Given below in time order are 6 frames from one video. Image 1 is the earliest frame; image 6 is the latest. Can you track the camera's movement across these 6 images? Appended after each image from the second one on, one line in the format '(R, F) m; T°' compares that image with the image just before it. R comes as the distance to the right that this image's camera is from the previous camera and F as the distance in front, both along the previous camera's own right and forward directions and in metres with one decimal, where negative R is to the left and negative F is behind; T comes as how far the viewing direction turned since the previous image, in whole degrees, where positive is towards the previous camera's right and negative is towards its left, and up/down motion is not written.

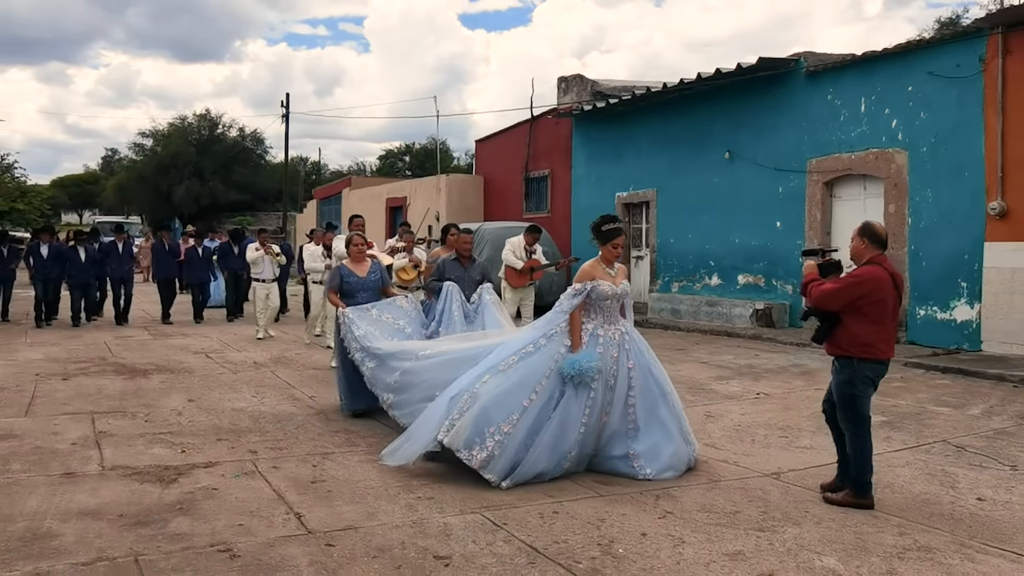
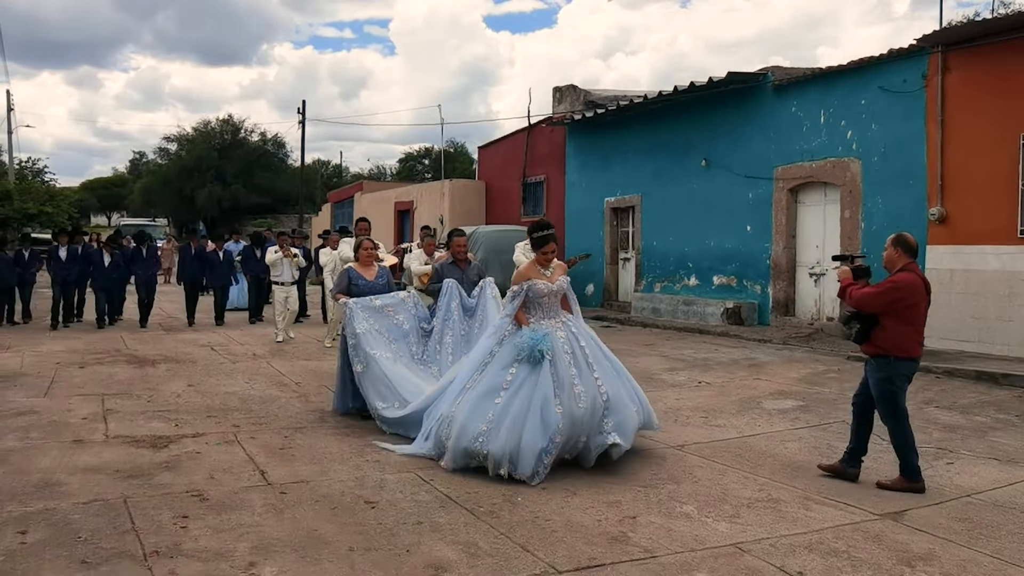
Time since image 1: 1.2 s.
(+0.6, -0.9) m; -2°
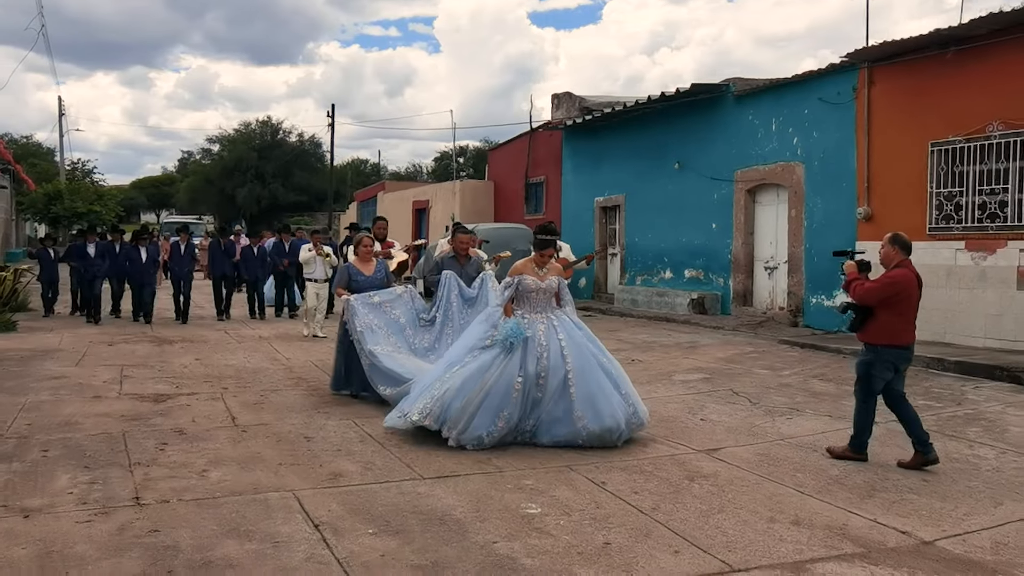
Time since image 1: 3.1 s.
(+1.0, -1.4) m; -3°
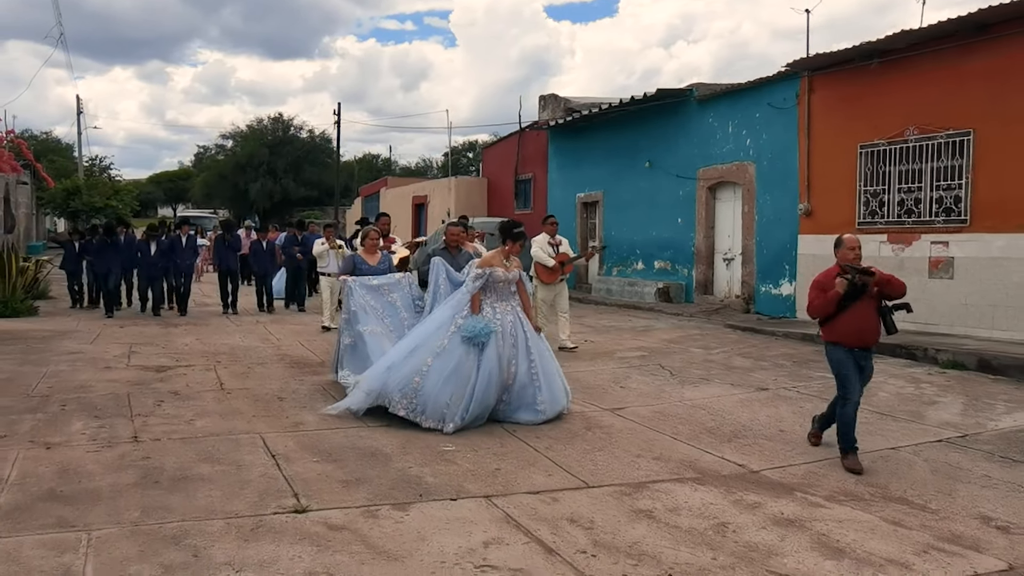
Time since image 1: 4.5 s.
(+0.6, -1.2) m; -1°
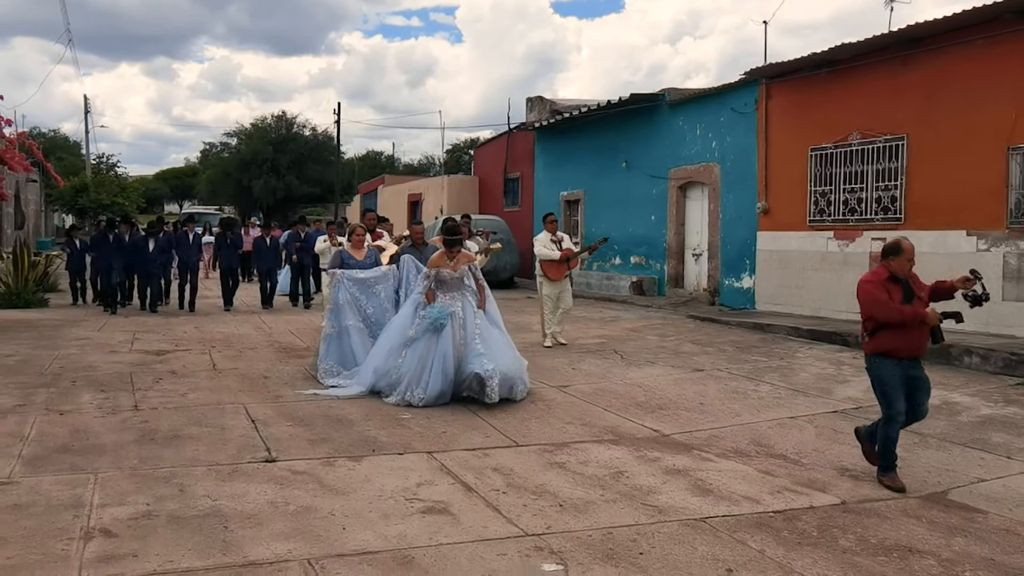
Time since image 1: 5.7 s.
(+0.4, -0.9) m; 0°
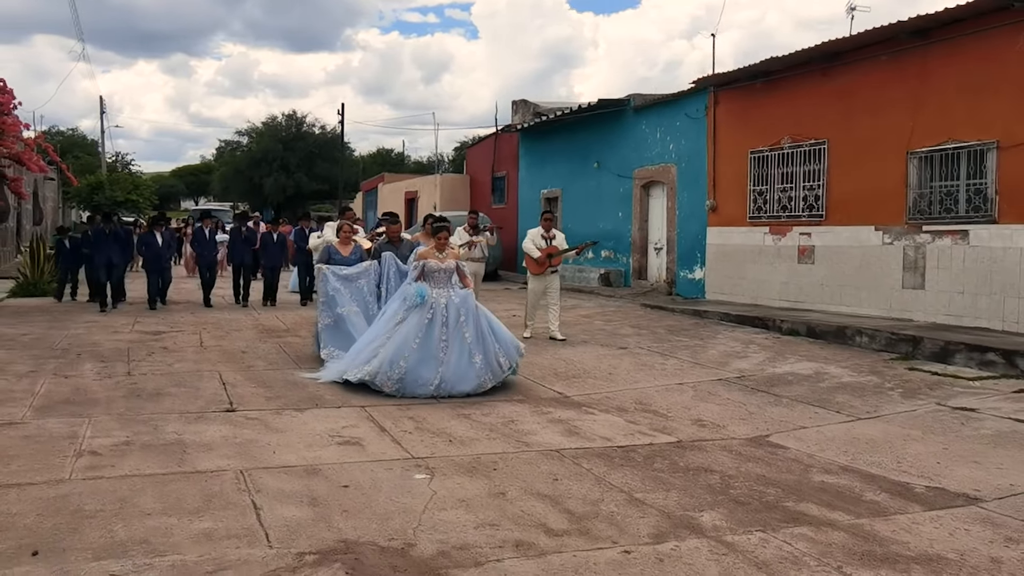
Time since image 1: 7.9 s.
(+0.8, -1.3) m; -1°
